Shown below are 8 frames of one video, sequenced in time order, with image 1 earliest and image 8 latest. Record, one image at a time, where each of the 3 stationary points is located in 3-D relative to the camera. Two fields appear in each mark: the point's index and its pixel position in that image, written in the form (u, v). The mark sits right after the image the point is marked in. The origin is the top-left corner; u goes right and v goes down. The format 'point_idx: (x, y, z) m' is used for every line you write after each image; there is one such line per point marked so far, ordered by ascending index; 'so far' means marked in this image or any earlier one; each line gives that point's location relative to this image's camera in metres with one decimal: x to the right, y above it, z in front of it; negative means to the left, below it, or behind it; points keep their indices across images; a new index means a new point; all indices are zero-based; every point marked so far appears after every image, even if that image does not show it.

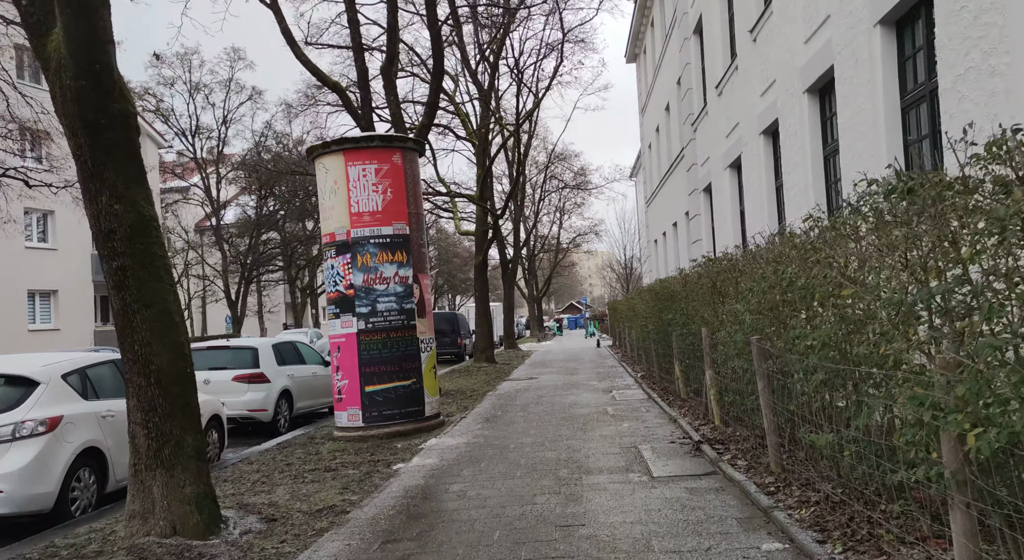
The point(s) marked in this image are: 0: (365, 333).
0: (-1.8, -0.7, +10.1) m
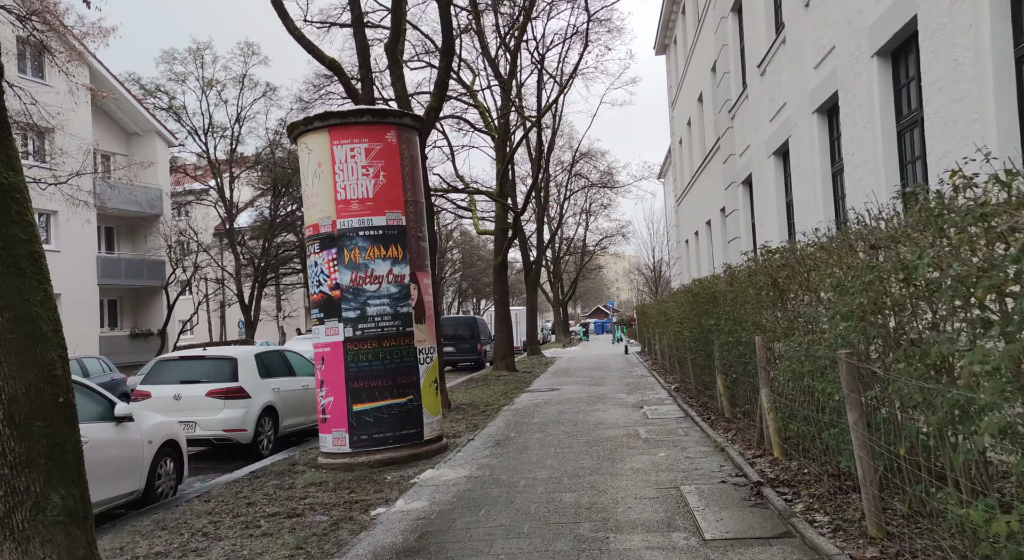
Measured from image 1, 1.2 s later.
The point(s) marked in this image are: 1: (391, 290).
0: (-1.7, -0.7, +8.6) m
1: (-1.3, -0.1, +8.7) m
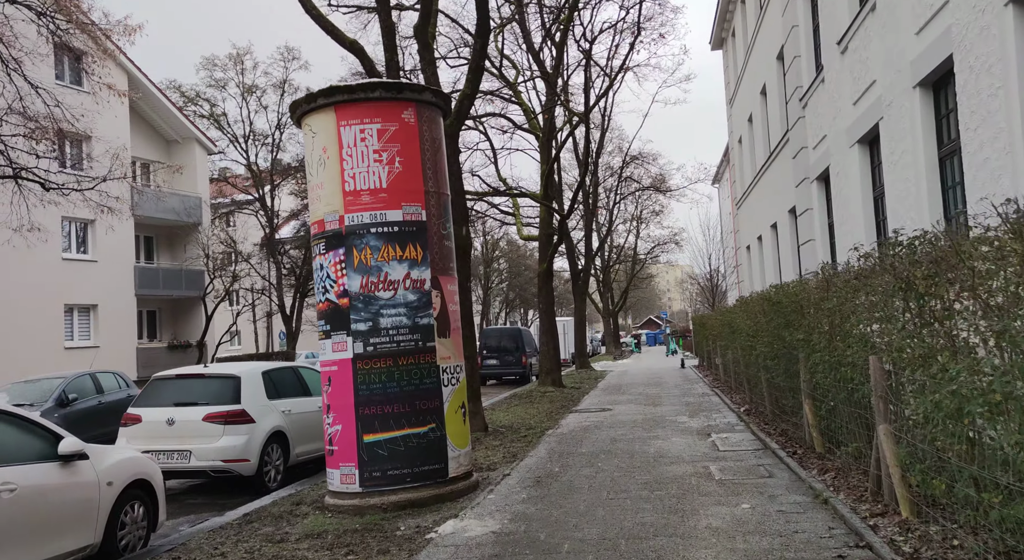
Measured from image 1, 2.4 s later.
0: (-1.3, -0.7, +7.2) m
1: (-0.9, -0.2, +7.3) m
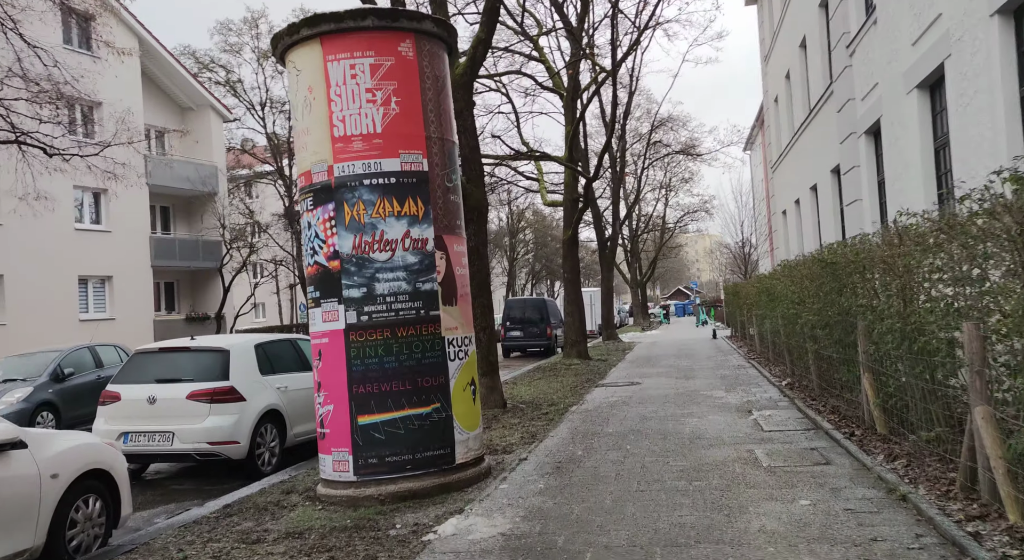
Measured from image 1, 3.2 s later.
0: (-1.2, -0.4, +6.3) m
1: (-0.8, +0.2, +6.3) m
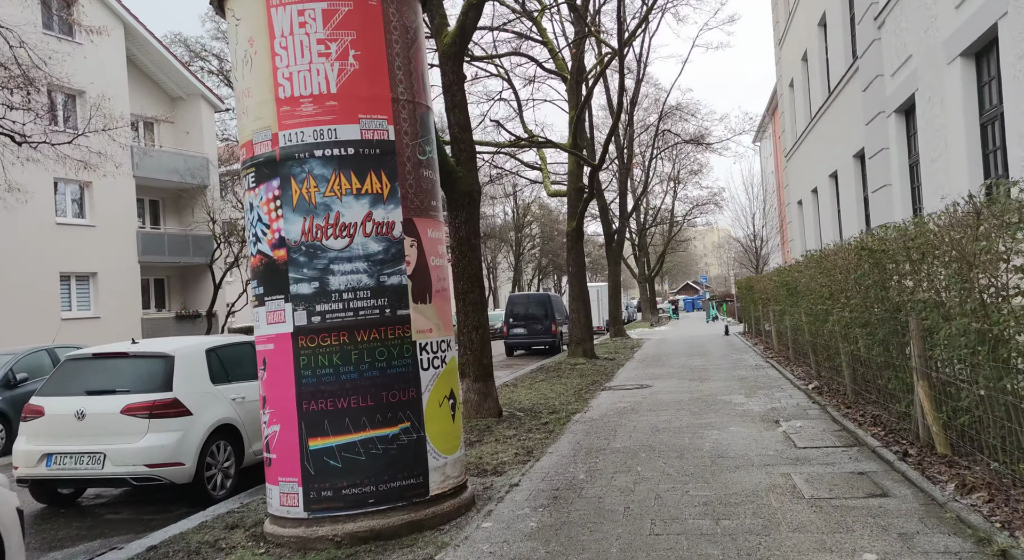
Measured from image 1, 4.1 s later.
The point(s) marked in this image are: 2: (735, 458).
0: (-1.3, -0.4, +5.1) m
1: (-0.9, +0.2, +5.2) m
2: (+1.8, -1.4, +6.5) m
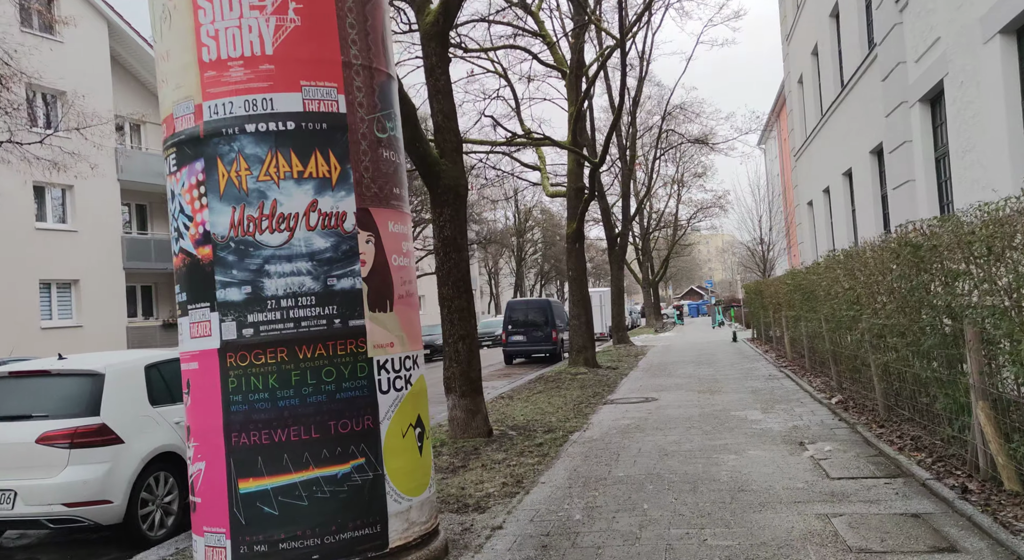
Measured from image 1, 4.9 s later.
0: (-1.4, -0.4, +4.2) m
1: (-1.0, +0.2, +4.3) m
2: (+1.7, -1.5, +5.6) m
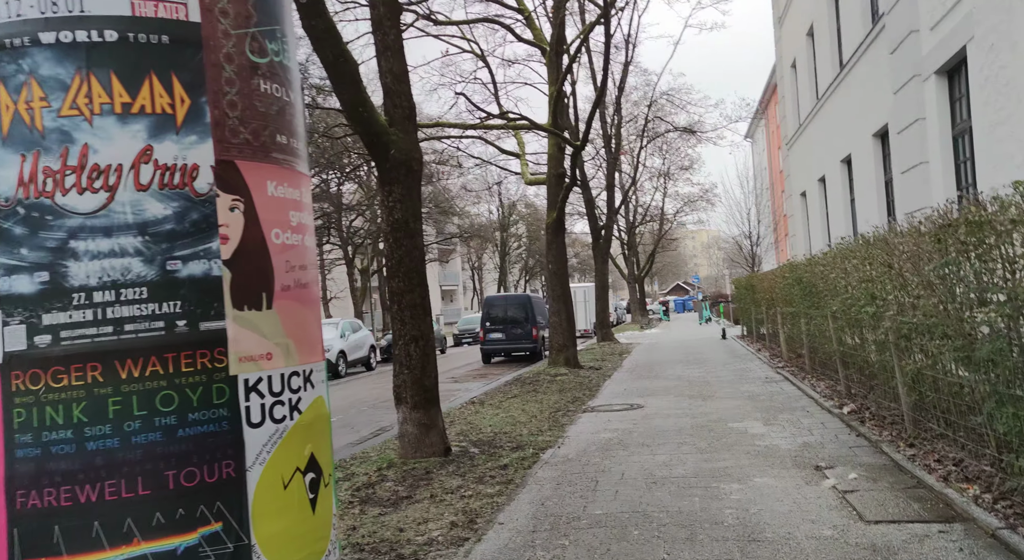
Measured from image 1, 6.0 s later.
0: (-1.7, -0.3, +2.8) m
1: (-1.3, +0.2, +2.9) m
2: (+1.4, -1.4, +4.3) m
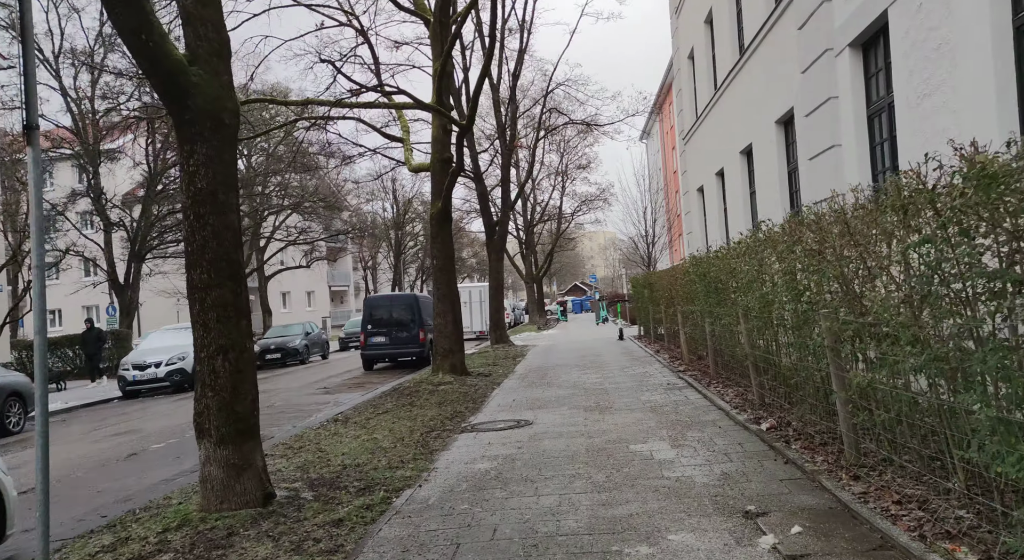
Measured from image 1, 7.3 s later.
0: (-2.2, -0.2, +0.9) m
1: (-1.9, +0.3, +1.0) m
2: (+0.7, -1.3, +2.7) m
